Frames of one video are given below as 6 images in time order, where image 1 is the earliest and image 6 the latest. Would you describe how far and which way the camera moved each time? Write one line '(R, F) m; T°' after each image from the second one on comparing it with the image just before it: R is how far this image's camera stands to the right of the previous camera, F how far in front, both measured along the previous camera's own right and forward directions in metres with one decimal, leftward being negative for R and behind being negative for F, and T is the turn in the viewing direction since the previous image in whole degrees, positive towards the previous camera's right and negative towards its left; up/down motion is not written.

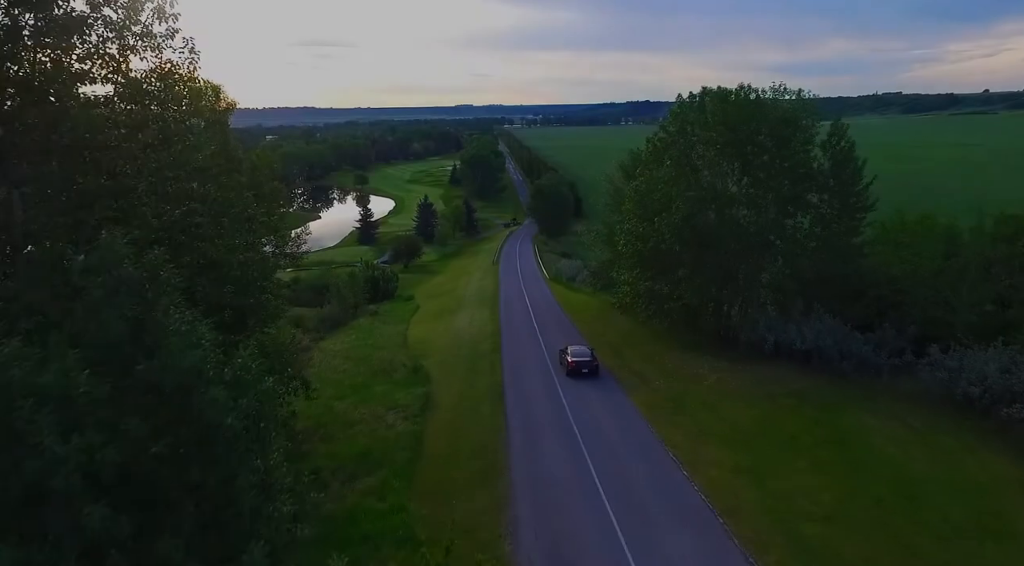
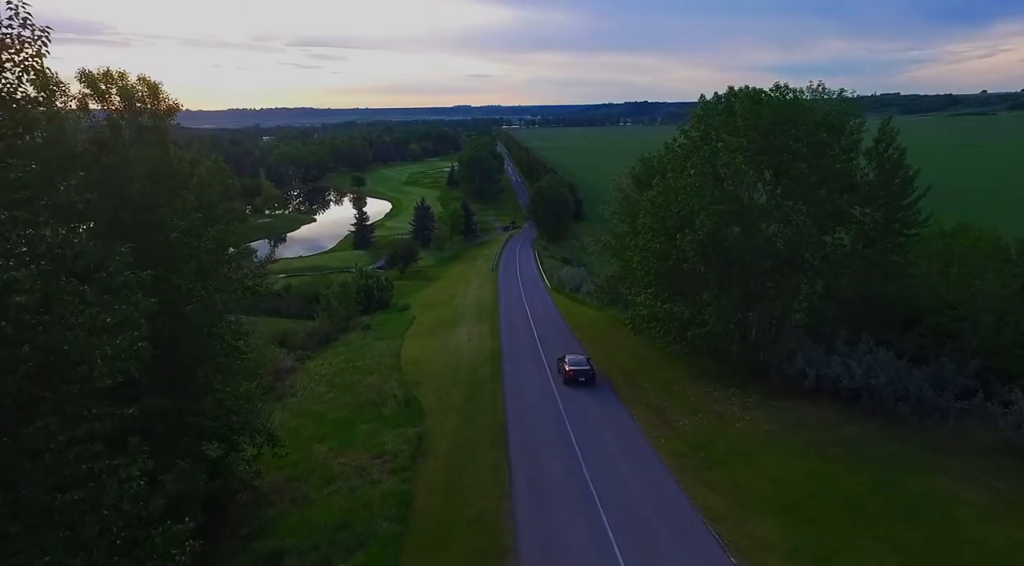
(-0.2, +3.2) m; 0°
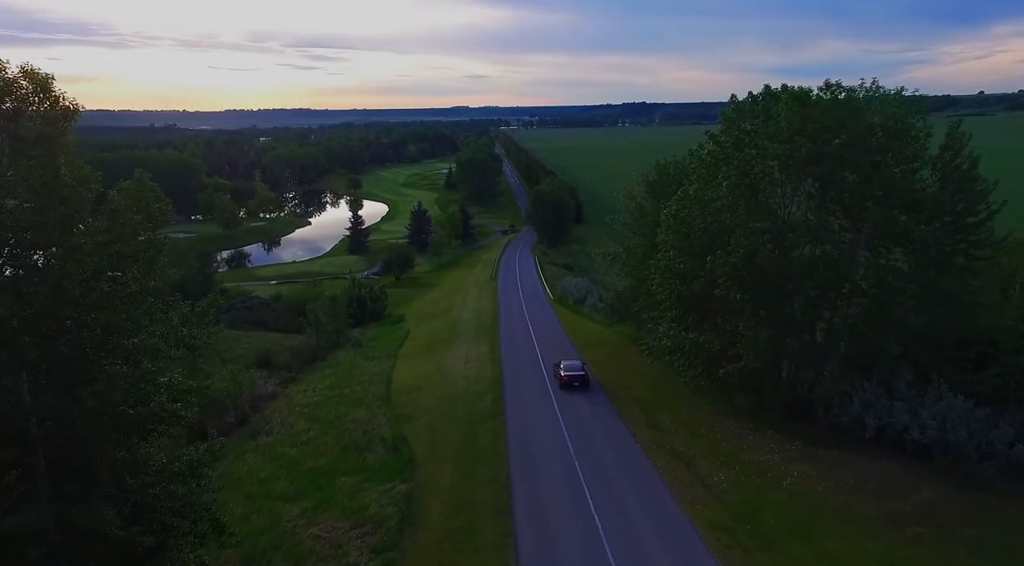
(-0.2, +3.5) m; 0°
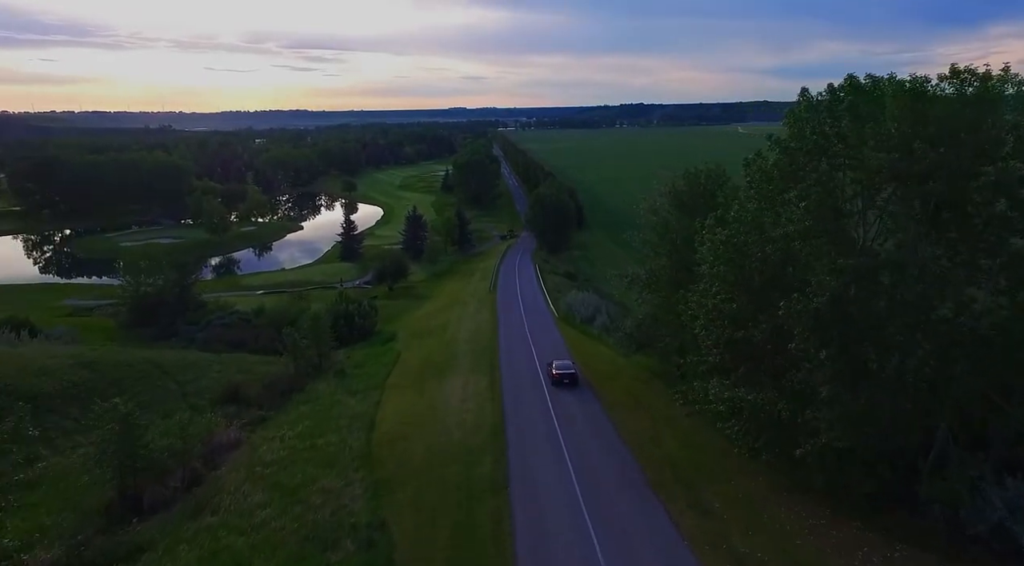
(-0.3, +5.4) m; 0°
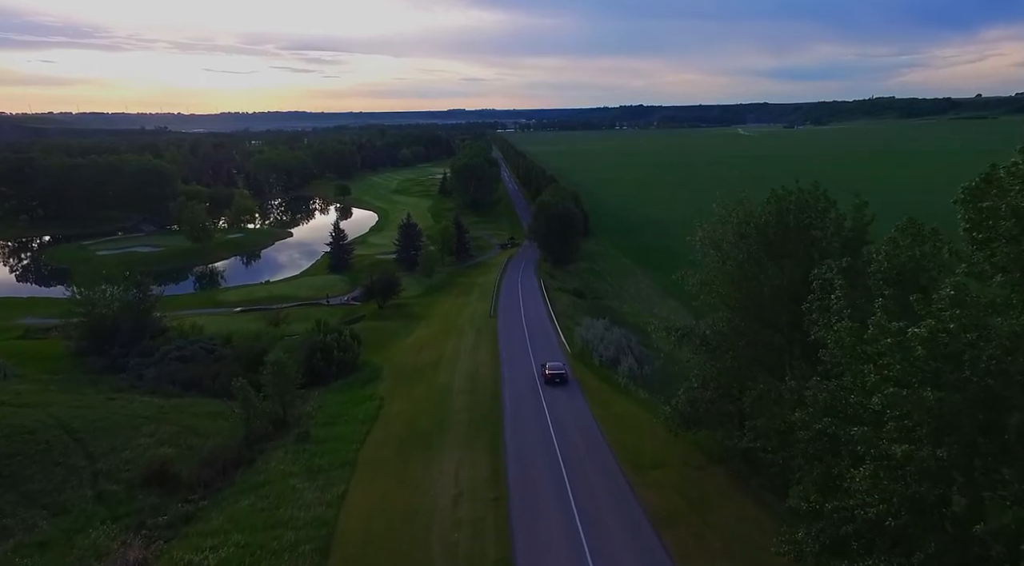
(-0.4, +8.9) m; 0°
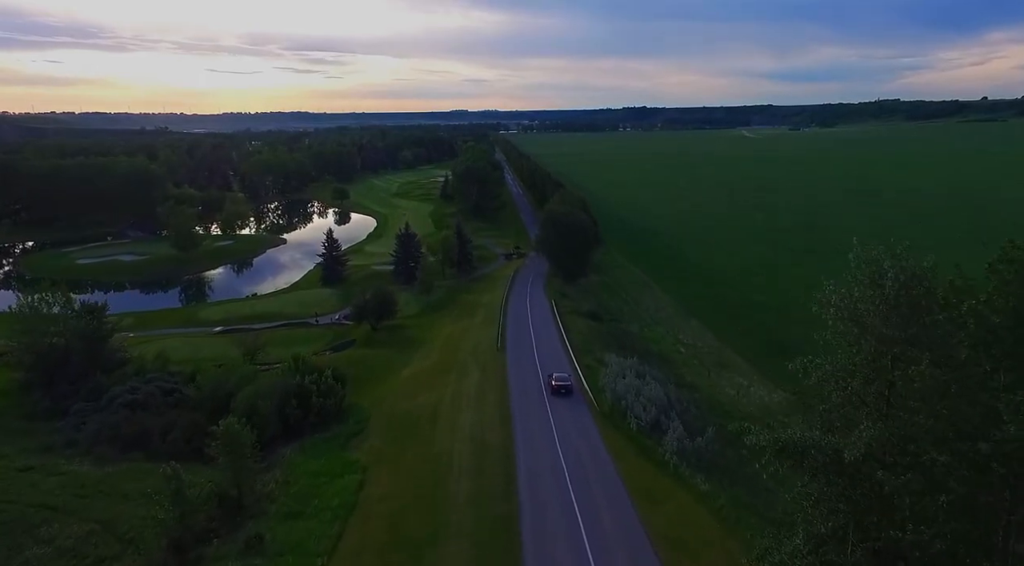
(-0.7, +8.8) m; 0°
